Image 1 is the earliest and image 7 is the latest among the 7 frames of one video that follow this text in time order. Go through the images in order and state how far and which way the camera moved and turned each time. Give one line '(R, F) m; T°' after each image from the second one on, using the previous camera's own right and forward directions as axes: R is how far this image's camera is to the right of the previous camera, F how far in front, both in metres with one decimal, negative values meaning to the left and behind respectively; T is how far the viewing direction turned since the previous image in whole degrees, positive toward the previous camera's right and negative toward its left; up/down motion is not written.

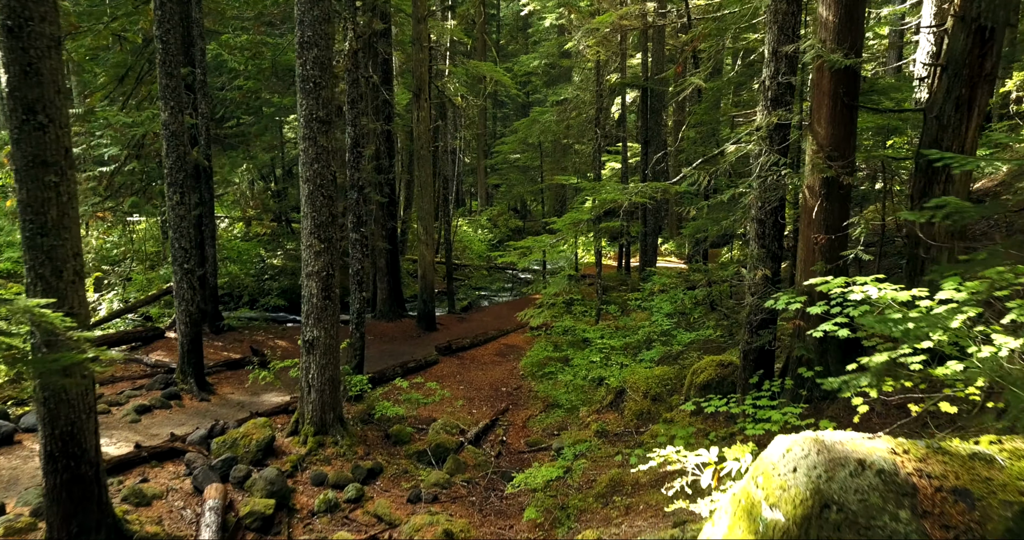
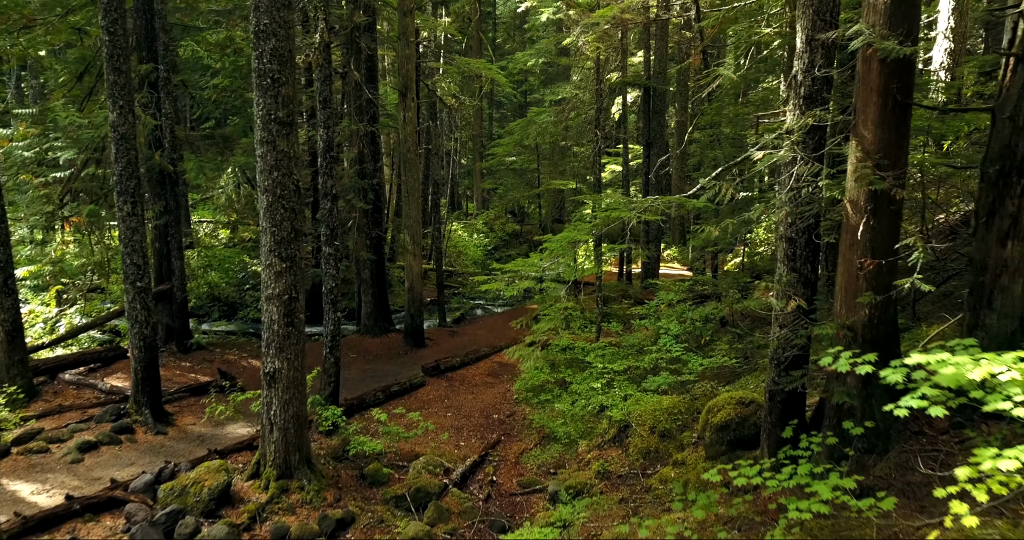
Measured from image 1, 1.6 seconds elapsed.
(+0.1, +1.0) m; 0°
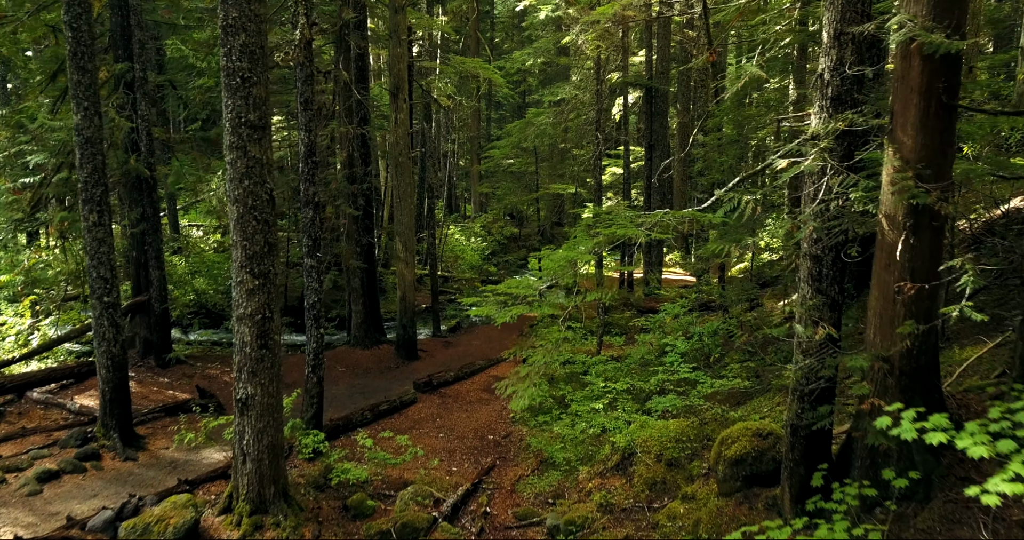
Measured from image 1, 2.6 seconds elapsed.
(+0.1, +0.6) m; 0°
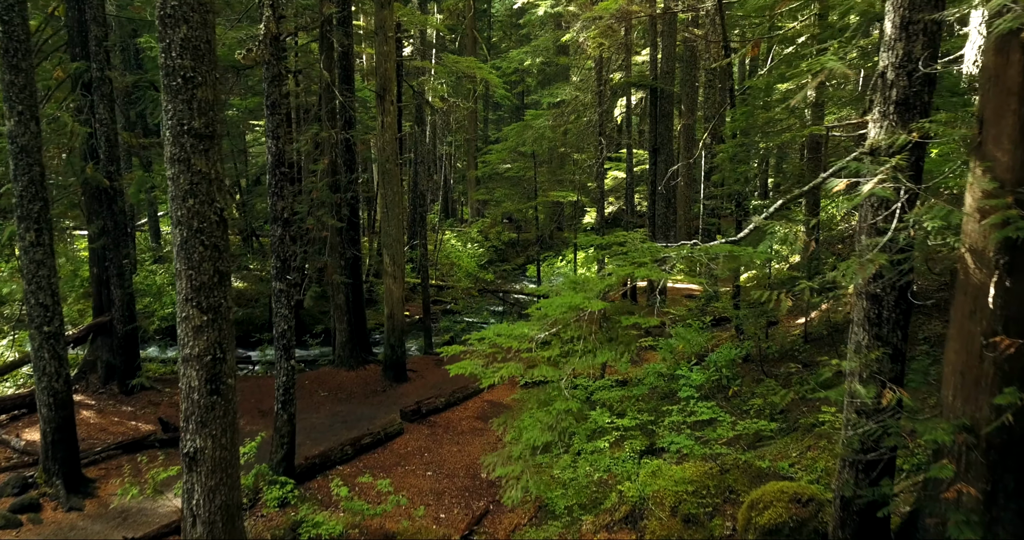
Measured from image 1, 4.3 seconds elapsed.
(+0.1, +0.9) m; 0°
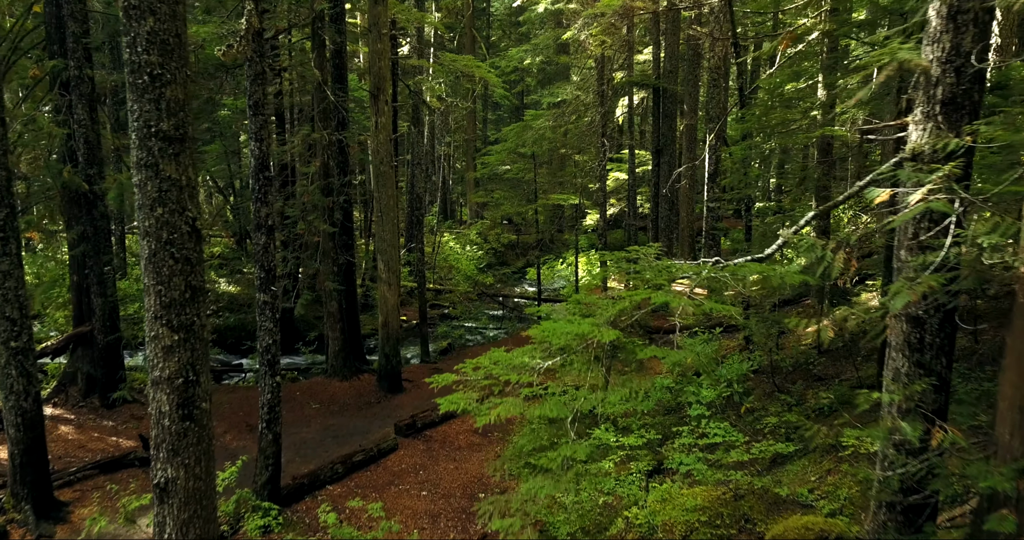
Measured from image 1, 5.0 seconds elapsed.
(0.0, +0.4) m; 0°
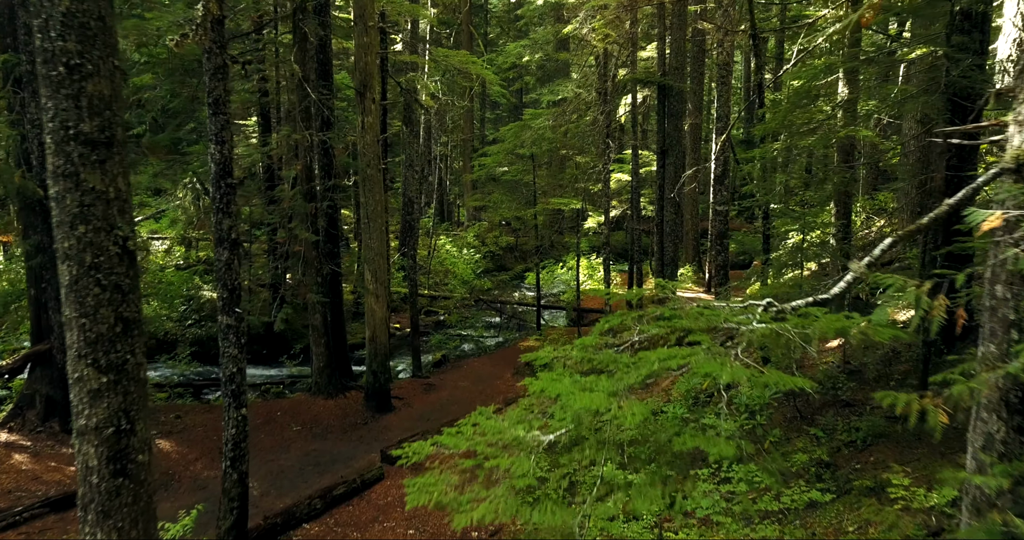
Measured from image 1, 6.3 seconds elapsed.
(0.0, +0.8) m; 0°
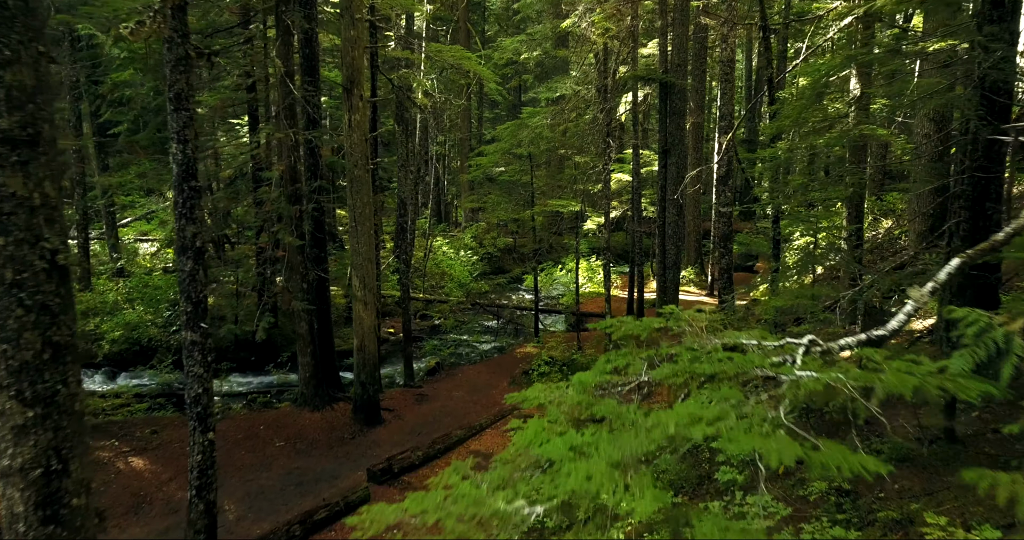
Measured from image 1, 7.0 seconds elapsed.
(+0.1, +0.5) m; 0°
